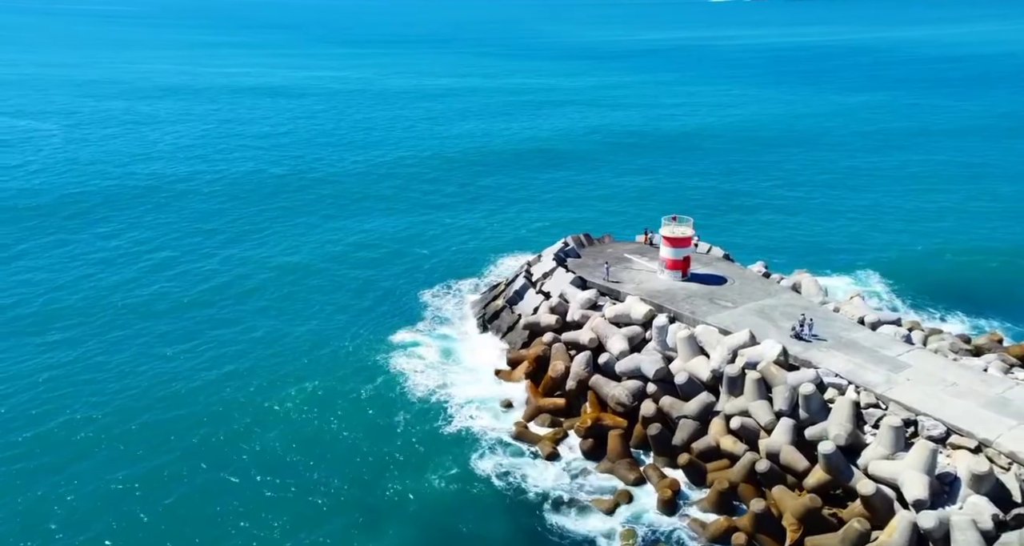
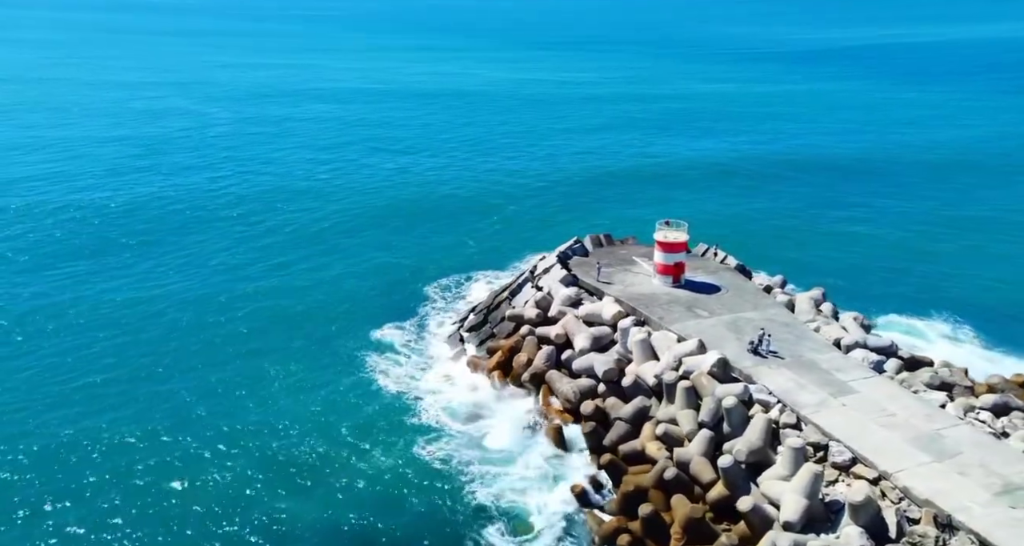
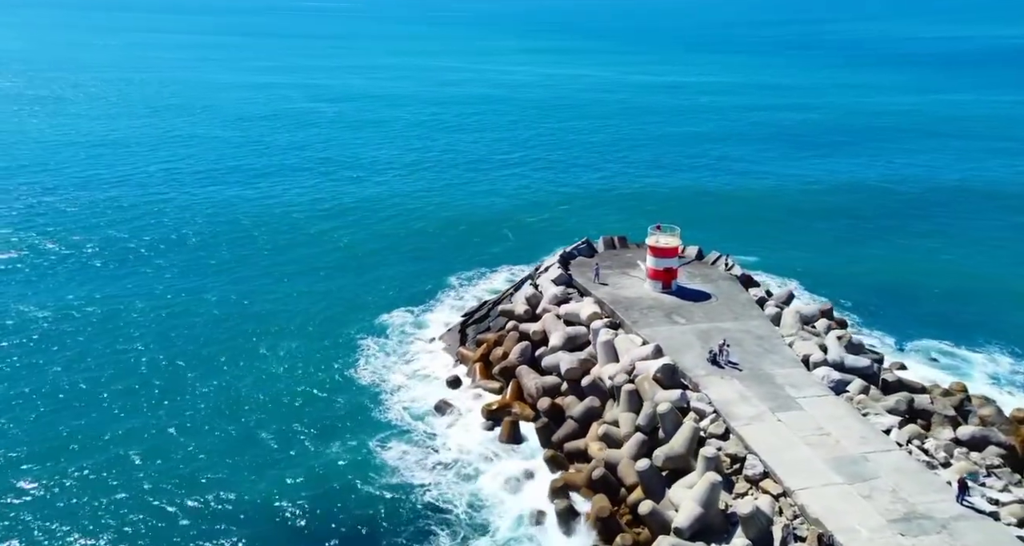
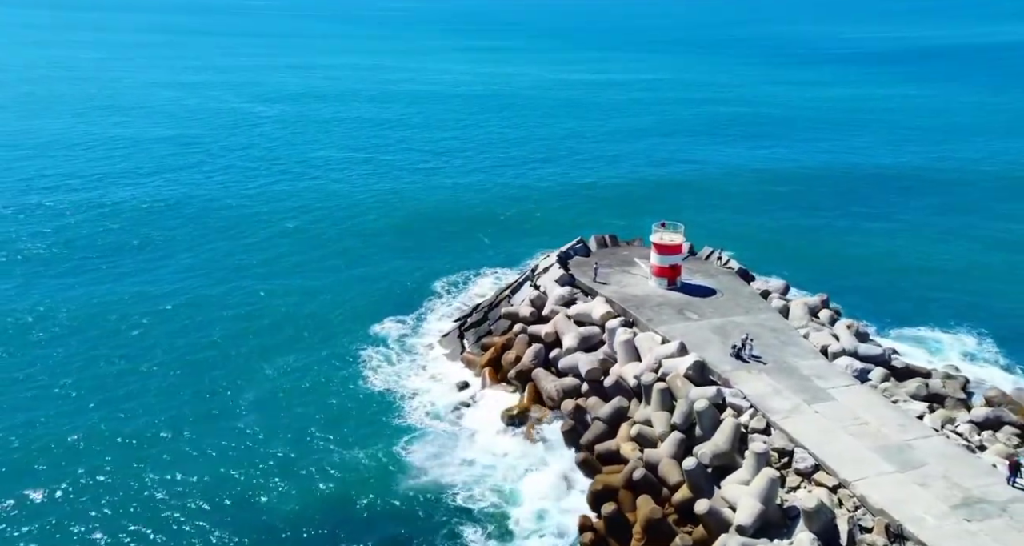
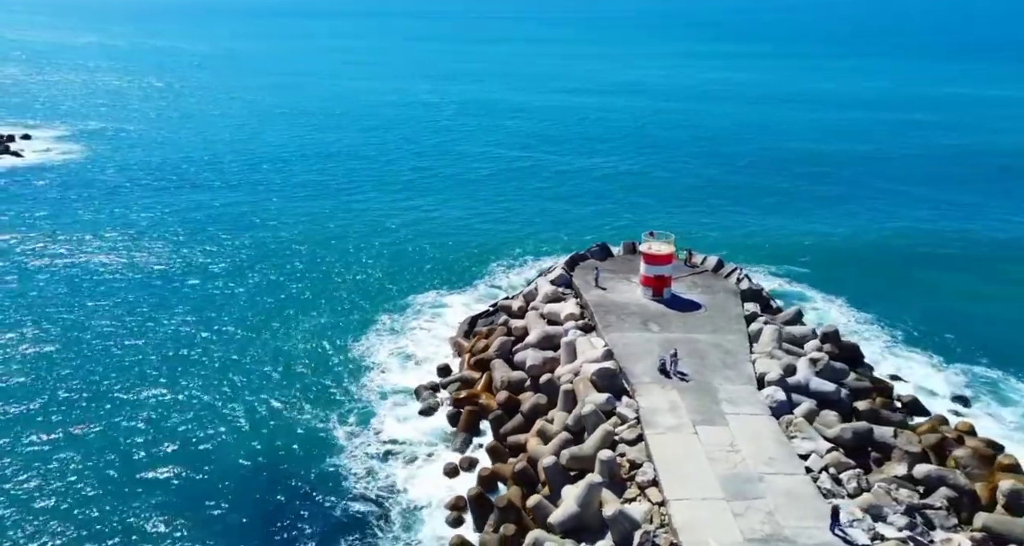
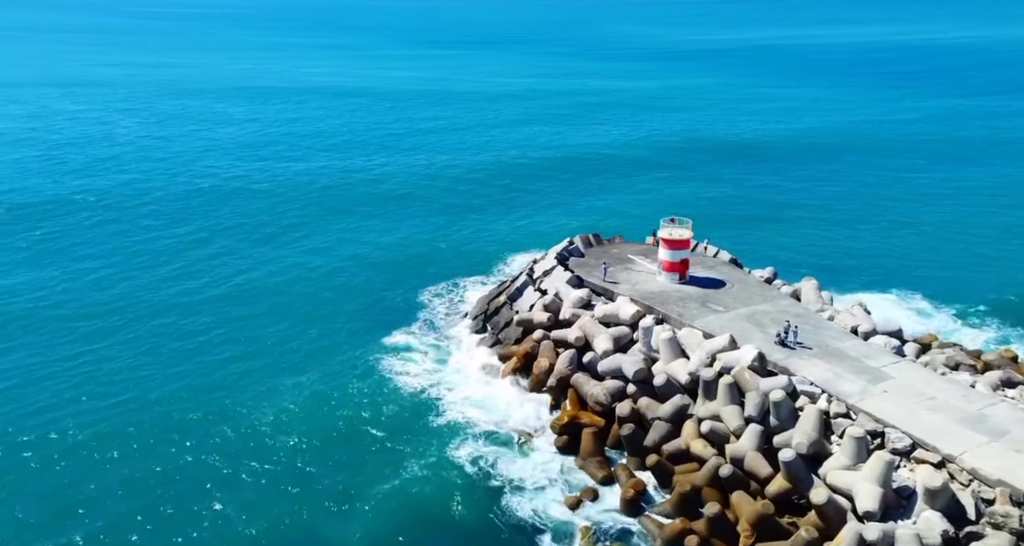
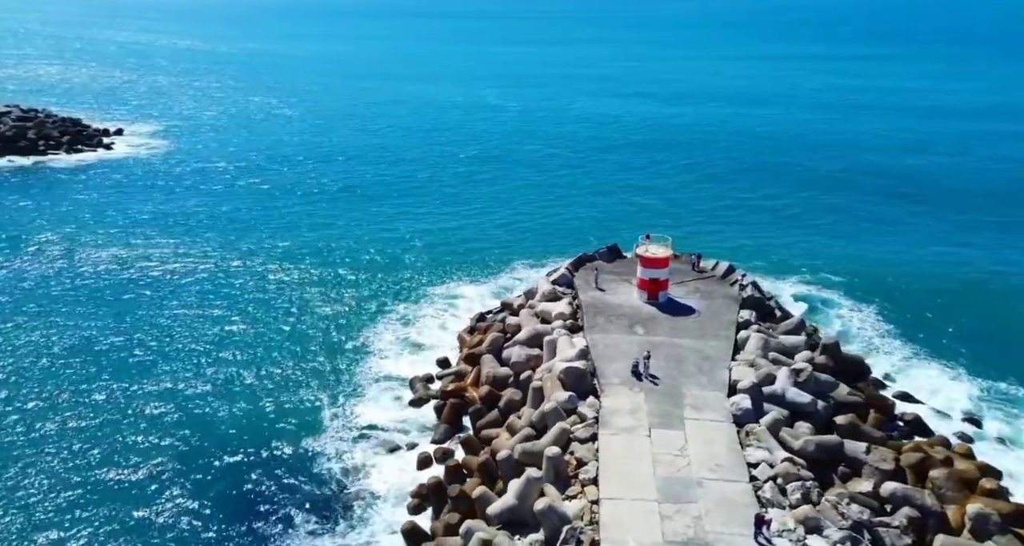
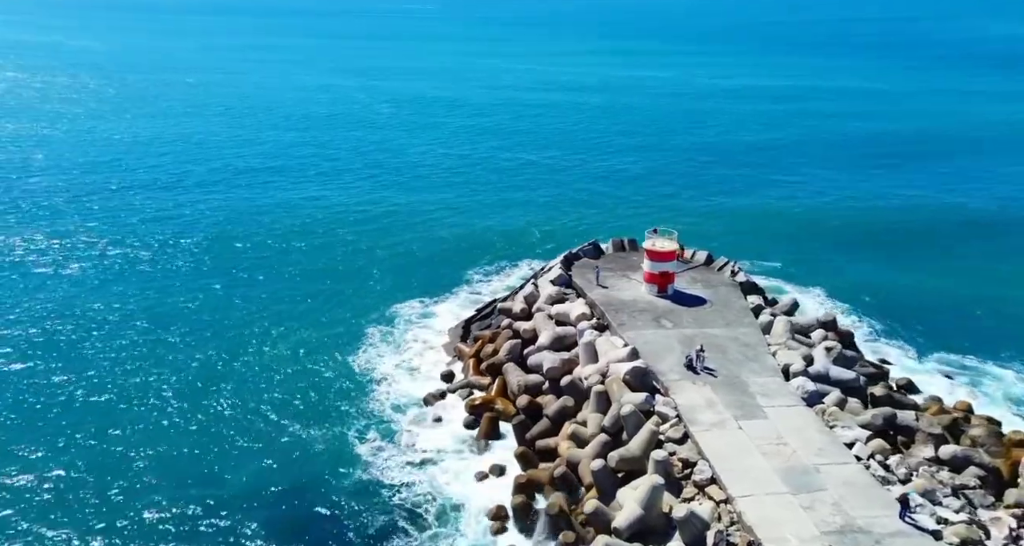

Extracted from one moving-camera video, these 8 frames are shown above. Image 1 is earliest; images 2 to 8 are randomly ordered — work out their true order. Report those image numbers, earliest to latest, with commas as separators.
6, 2, 4, 3, 8, 5, 7
